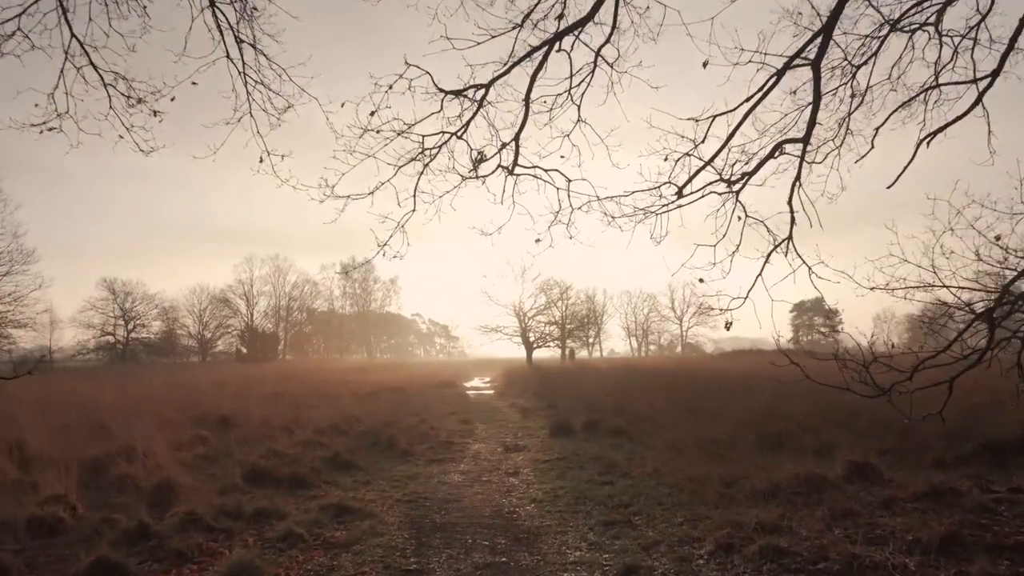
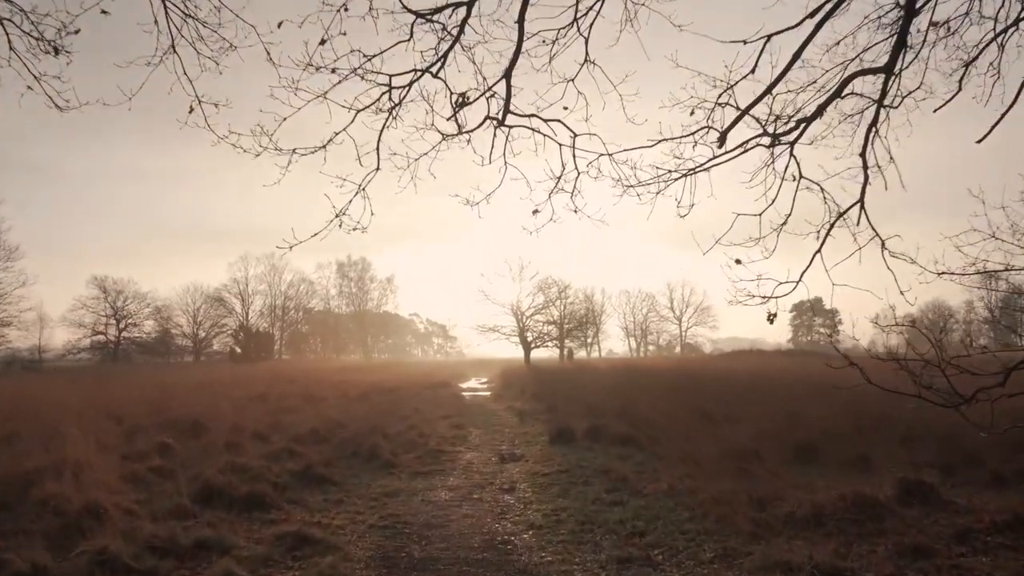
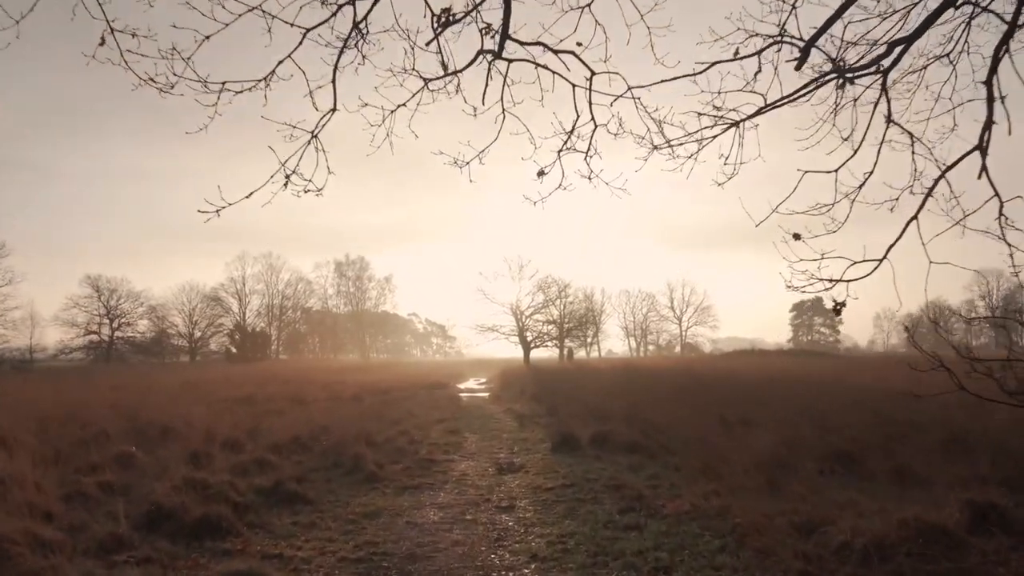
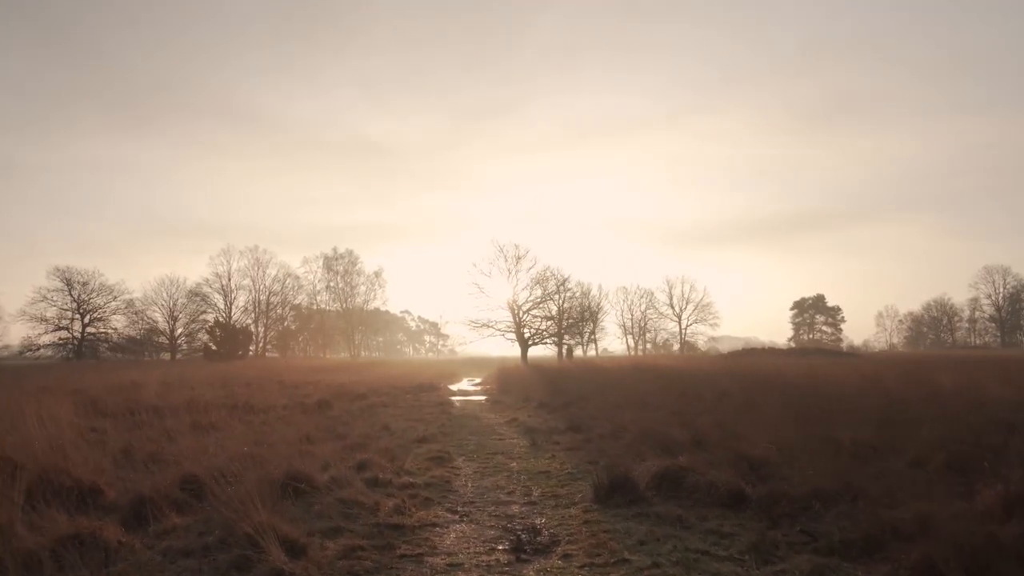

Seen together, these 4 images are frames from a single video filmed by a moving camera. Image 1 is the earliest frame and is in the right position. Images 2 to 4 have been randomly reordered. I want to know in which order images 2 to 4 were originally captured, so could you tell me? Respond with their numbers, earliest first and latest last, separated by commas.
2, 3, 4
